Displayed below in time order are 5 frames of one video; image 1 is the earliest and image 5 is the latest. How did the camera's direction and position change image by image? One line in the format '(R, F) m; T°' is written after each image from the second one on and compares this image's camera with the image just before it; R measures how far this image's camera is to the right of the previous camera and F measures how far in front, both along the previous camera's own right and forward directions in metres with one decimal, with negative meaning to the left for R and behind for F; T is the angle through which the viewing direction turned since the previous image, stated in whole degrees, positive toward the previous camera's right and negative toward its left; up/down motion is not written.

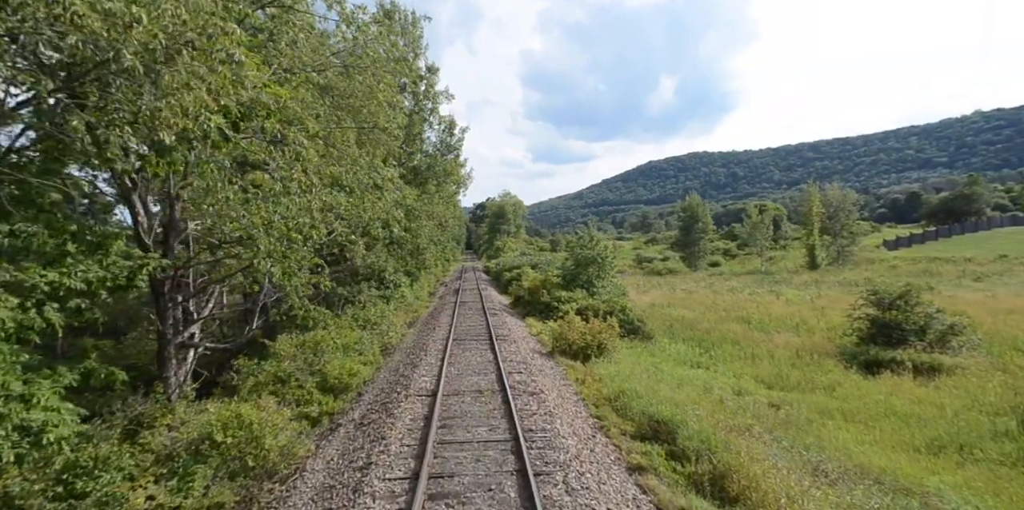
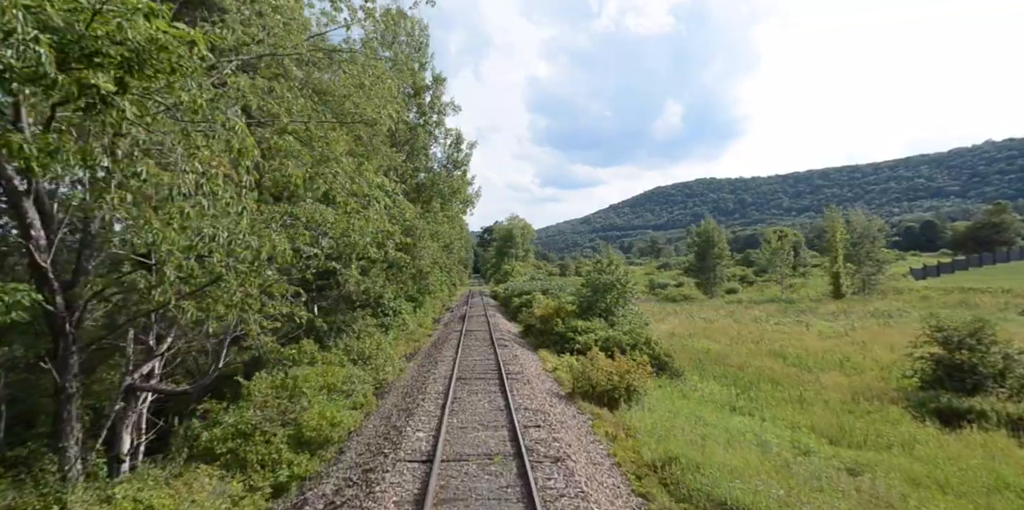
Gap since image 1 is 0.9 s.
(-0.2, +2.1) m; -1°
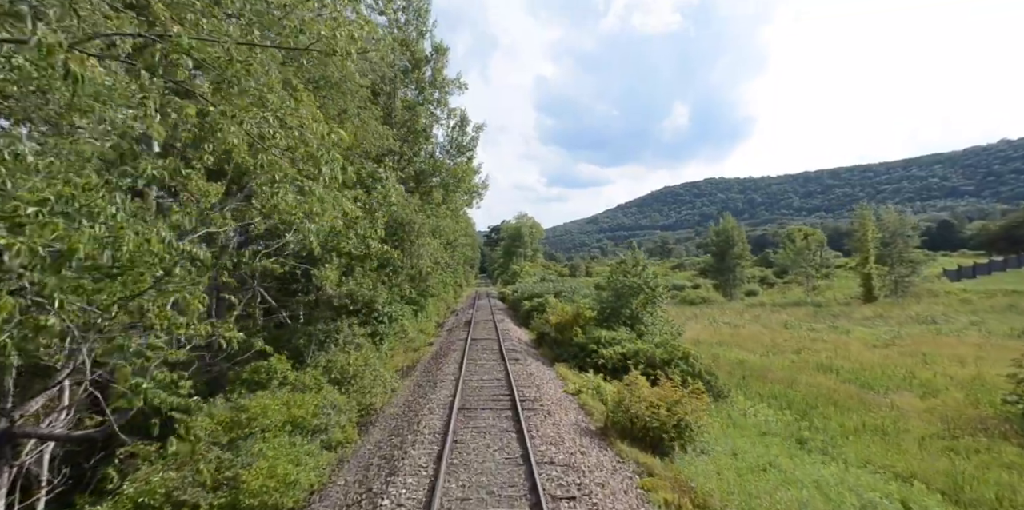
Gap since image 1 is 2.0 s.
(-0.2, +2.8) m; -1°
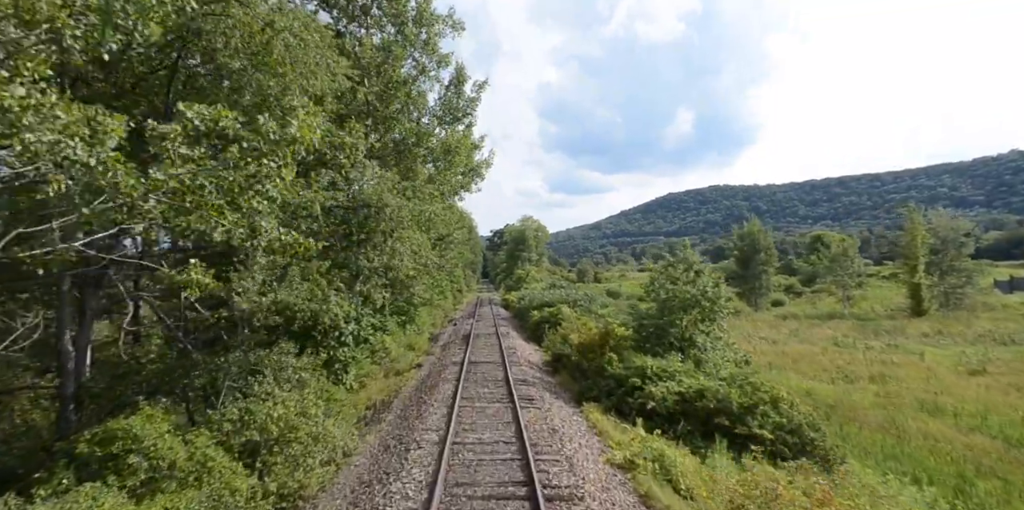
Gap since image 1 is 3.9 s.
(-0.3, +4.9) m; 0°
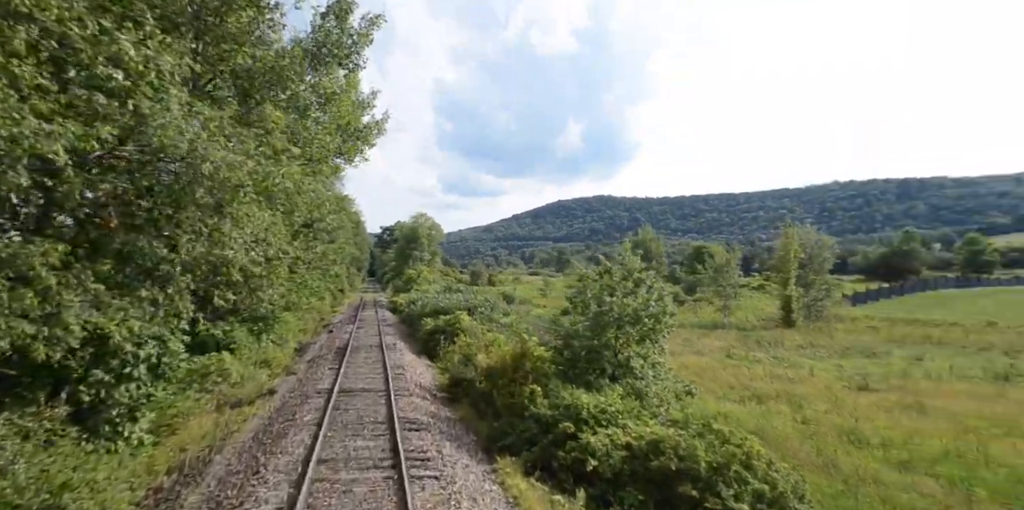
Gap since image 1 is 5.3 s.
(-0.1, +3.7) m; +11°
